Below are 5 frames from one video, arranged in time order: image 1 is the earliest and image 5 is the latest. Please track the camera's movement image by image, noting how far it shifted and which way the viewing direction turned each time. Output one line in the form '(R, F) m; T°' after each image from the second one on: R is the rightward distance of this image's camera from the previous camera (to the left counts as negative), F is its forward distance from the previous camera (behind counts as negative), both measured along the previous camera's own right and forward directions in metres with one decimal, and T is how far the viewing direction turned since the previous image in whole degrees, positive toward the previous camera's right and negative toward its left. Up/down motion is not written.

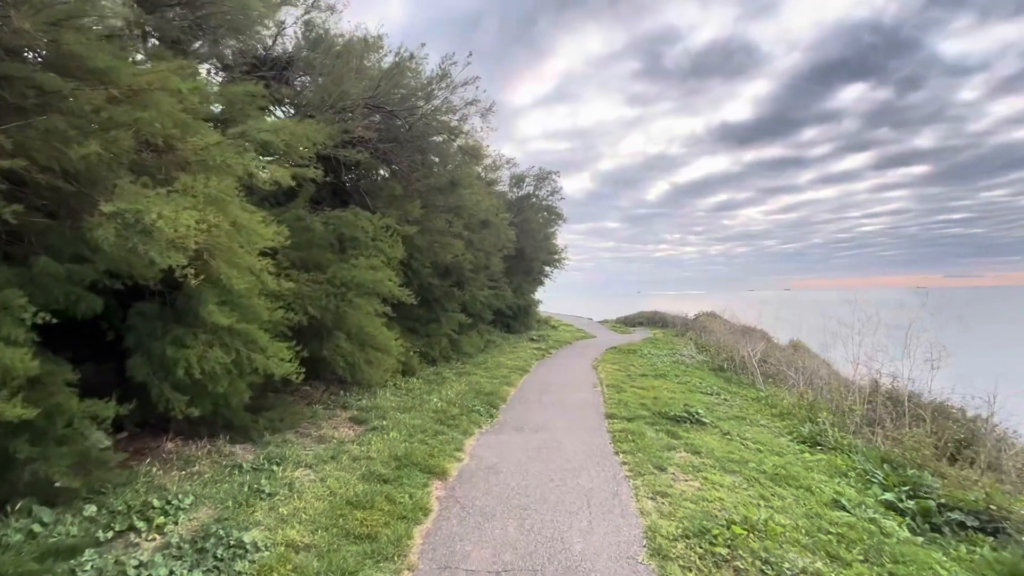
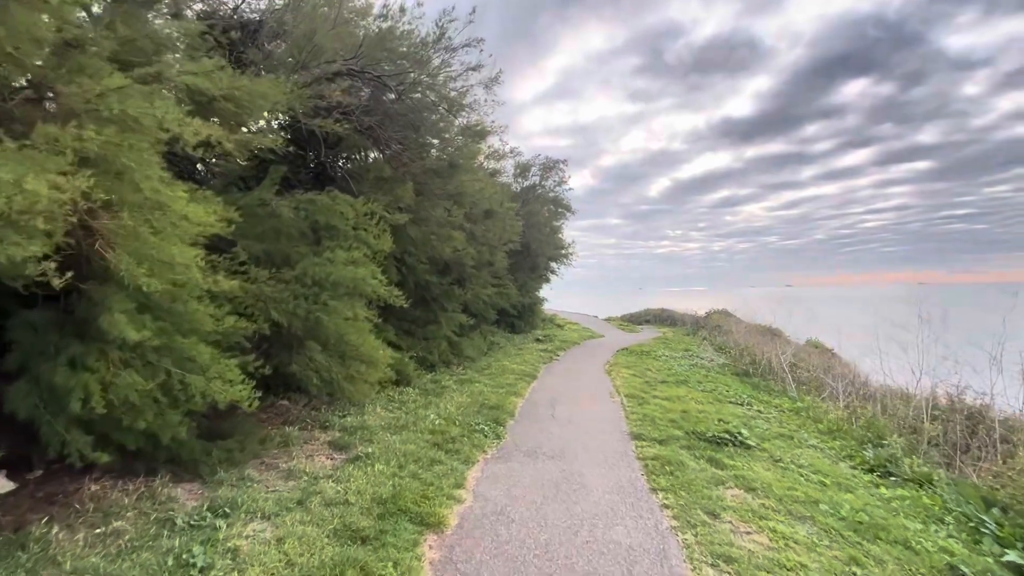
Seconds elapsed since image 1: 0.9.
(-0.1, +1.4) m; 0°
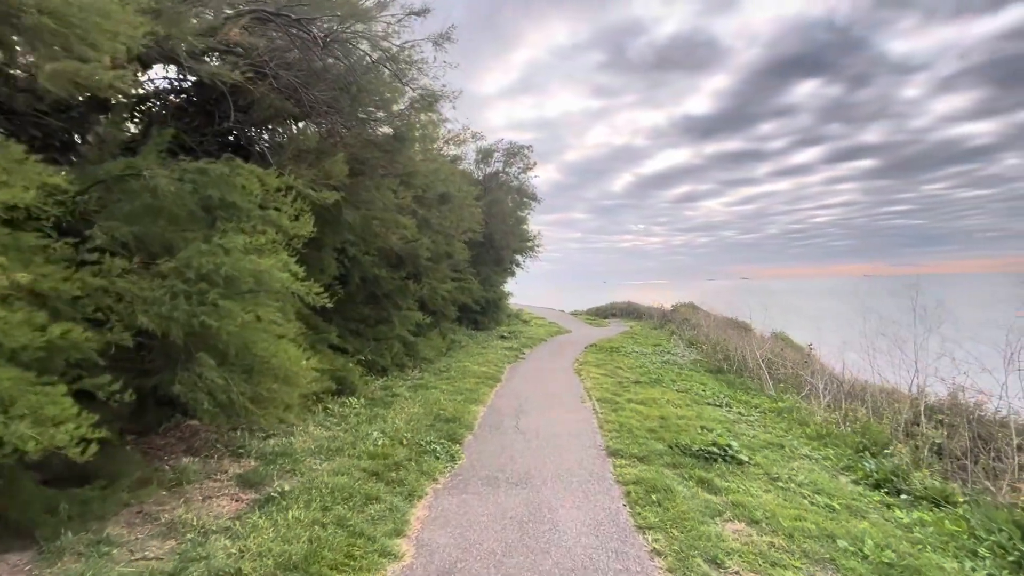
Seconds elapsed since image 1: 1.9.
(+0.1, +1.2) m; +4°
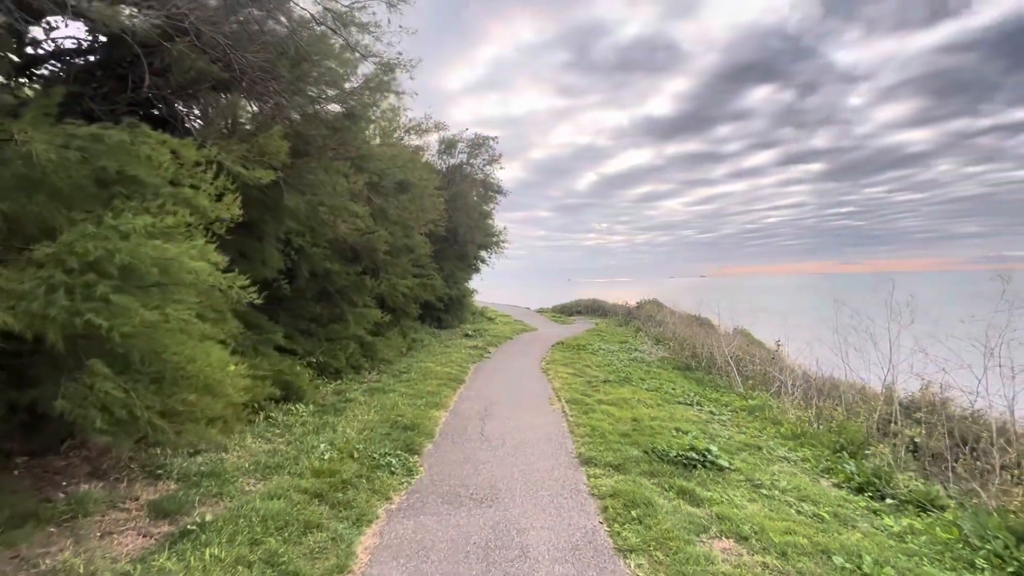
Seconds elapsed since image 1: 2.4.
(0.0, +0.6) m; +4°
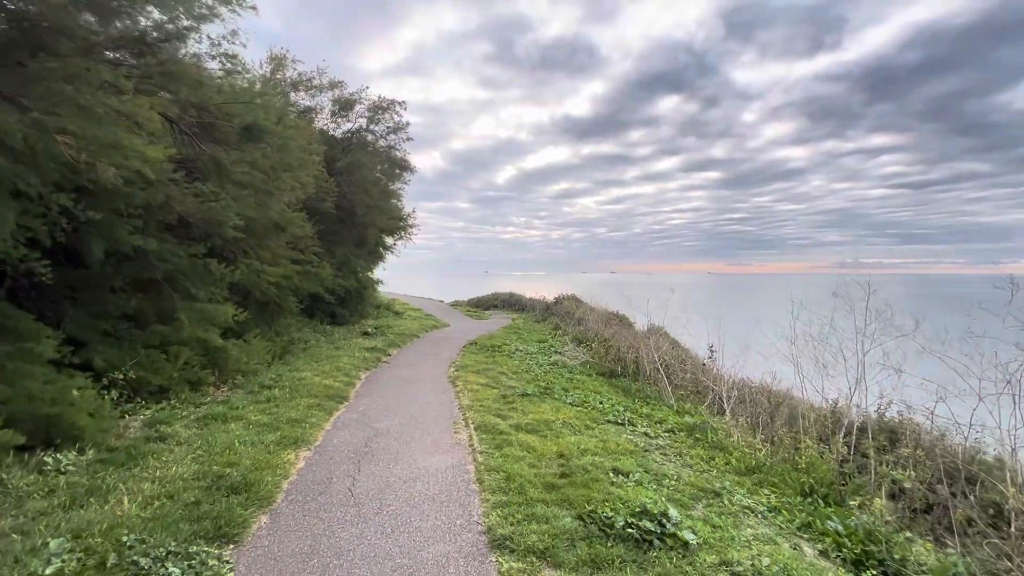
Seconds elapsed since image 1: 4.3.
(+0.3, +2.1) m; +10°
